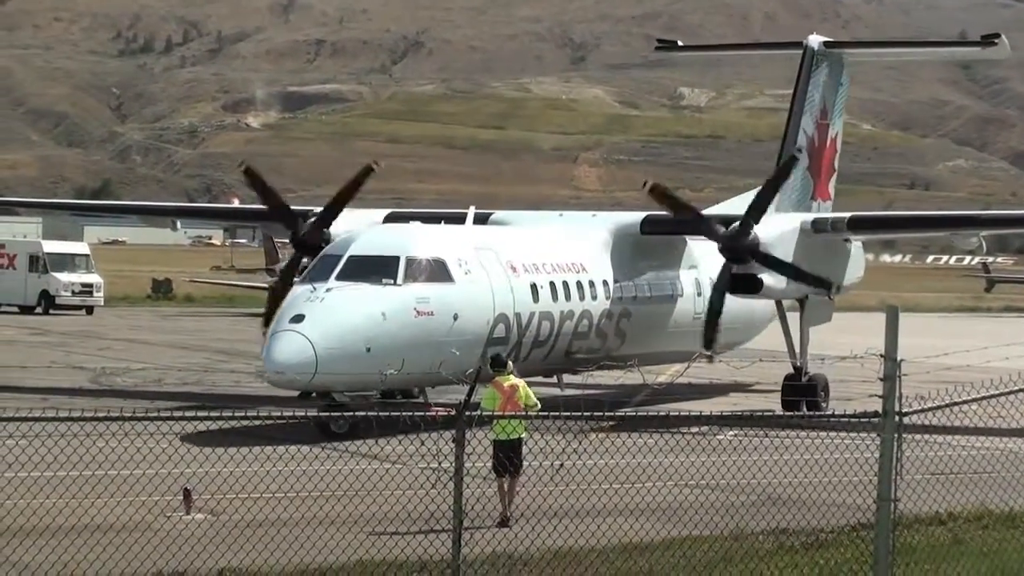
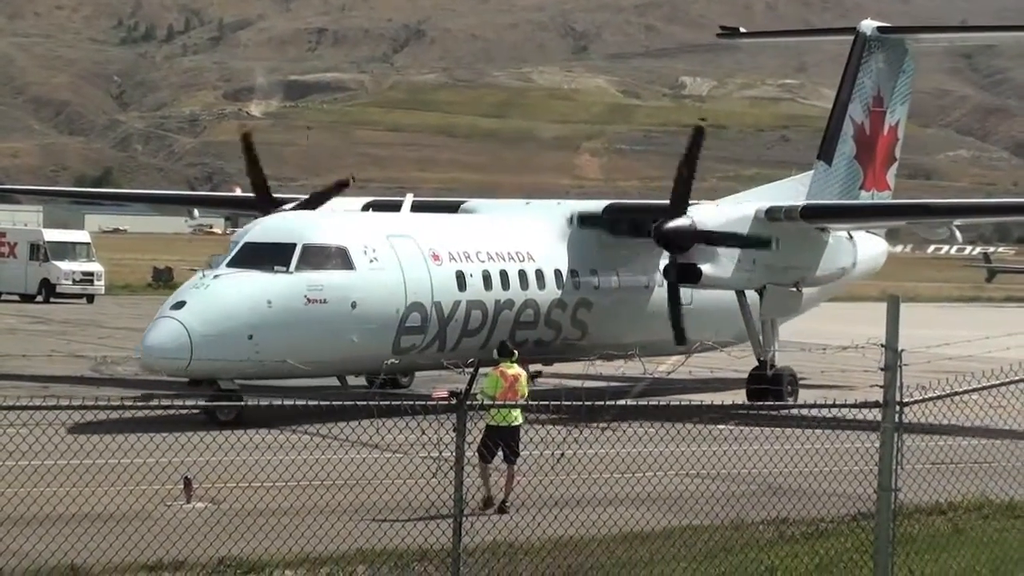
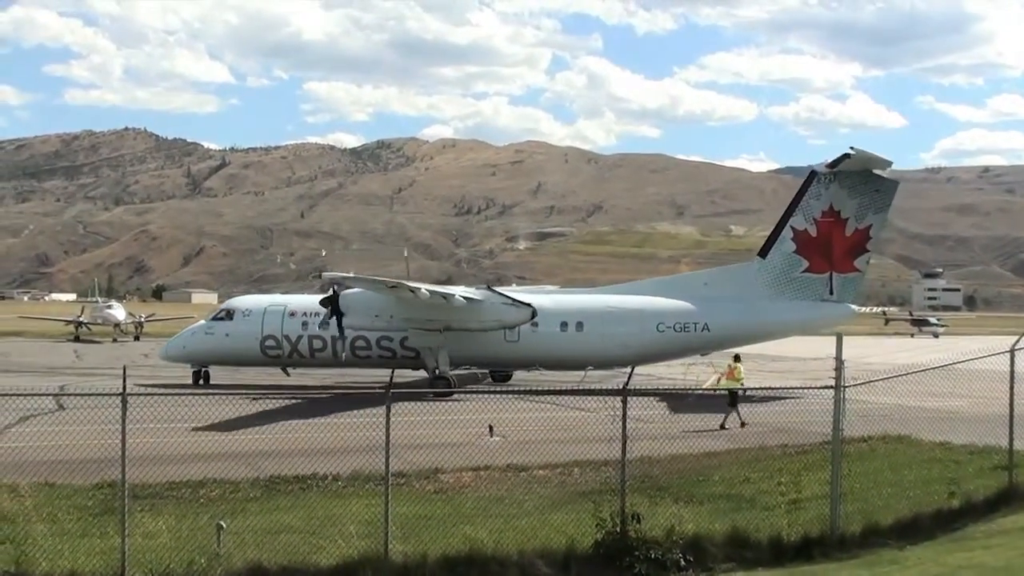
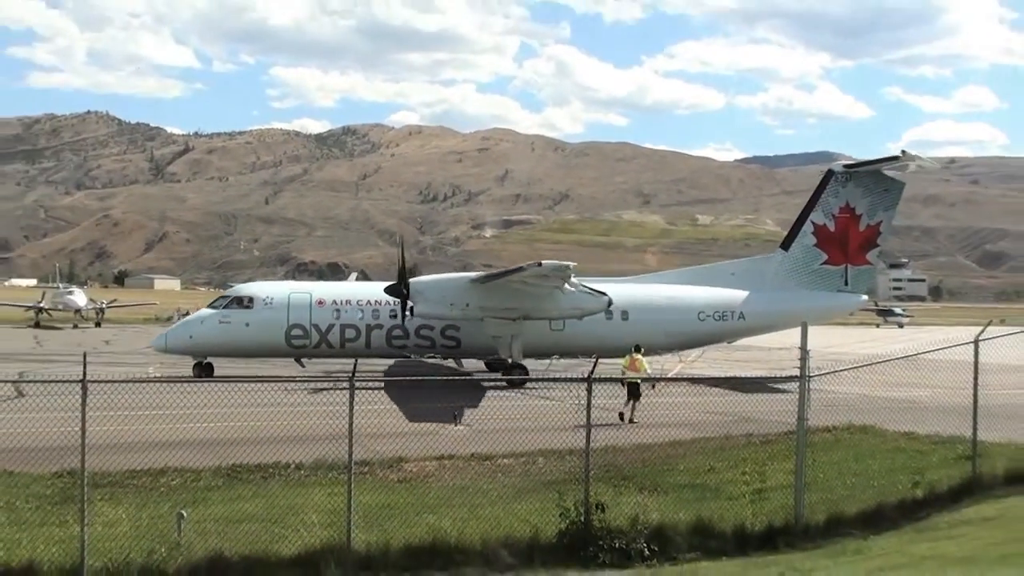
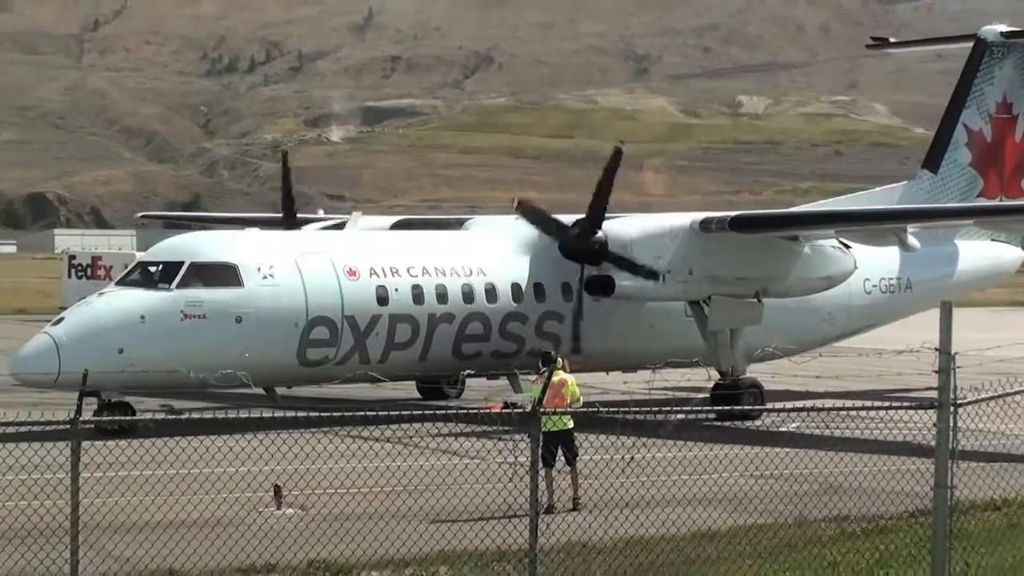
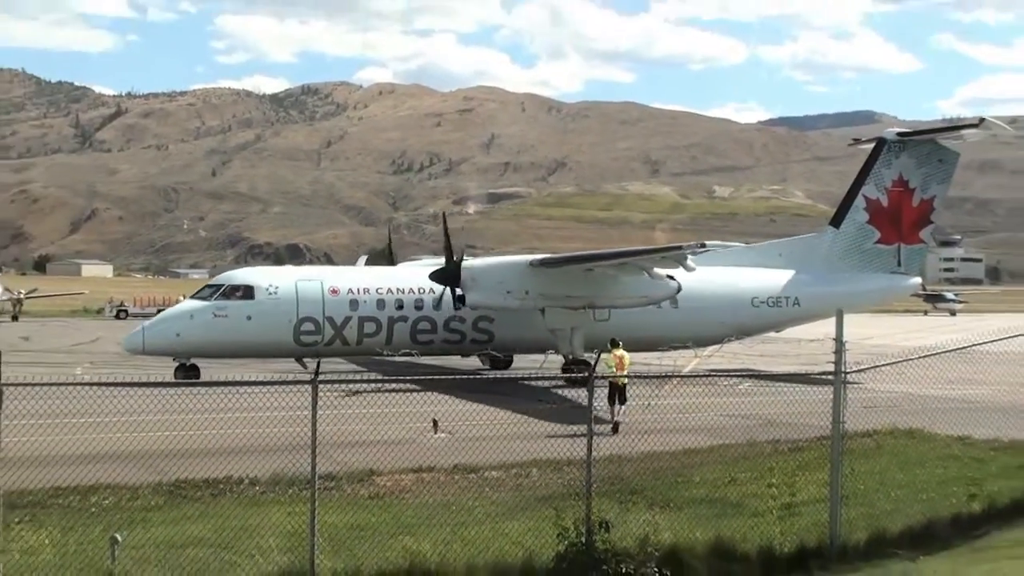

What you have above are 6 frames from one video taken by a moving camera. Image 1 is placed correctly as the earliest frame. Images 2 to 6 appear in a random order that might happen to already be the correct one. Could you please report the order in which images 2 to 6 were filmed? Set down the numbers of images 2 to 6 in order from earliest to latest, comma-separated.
2, 5, 6, 4, 3
